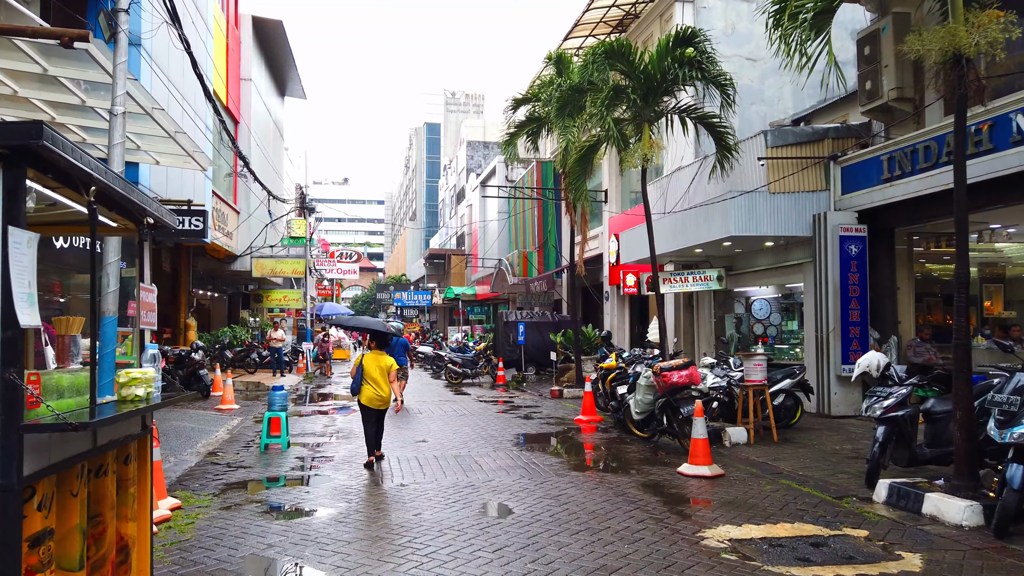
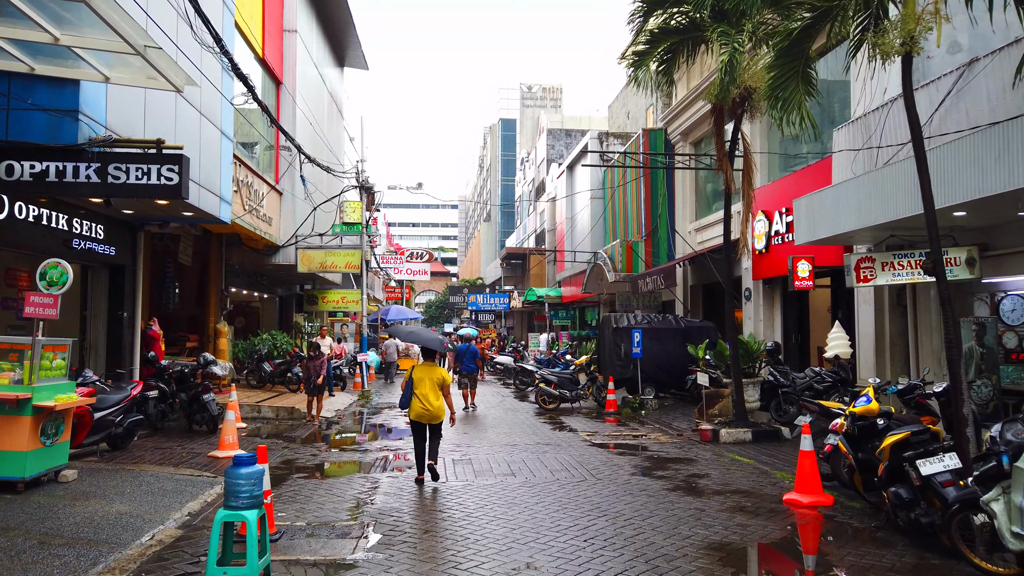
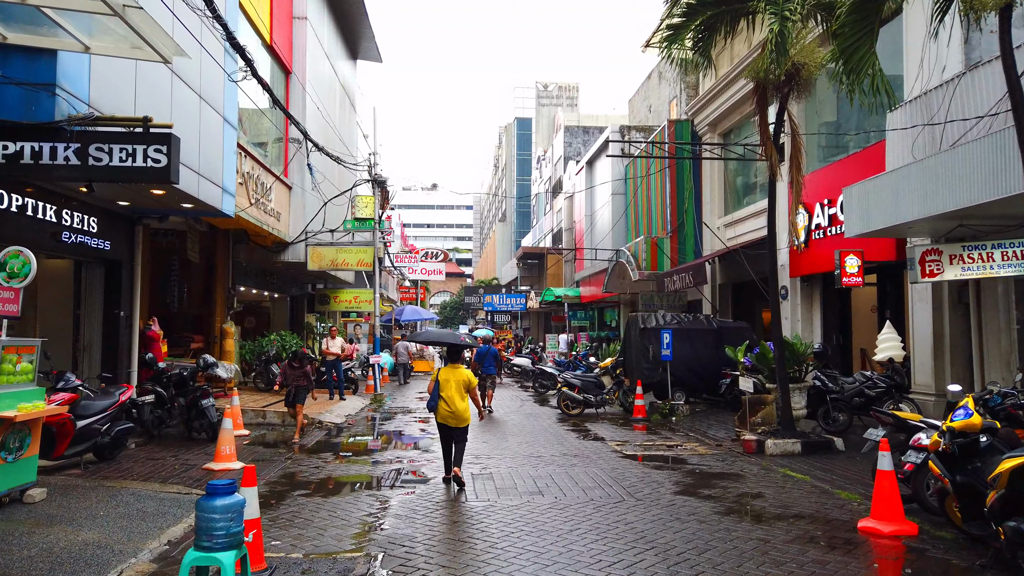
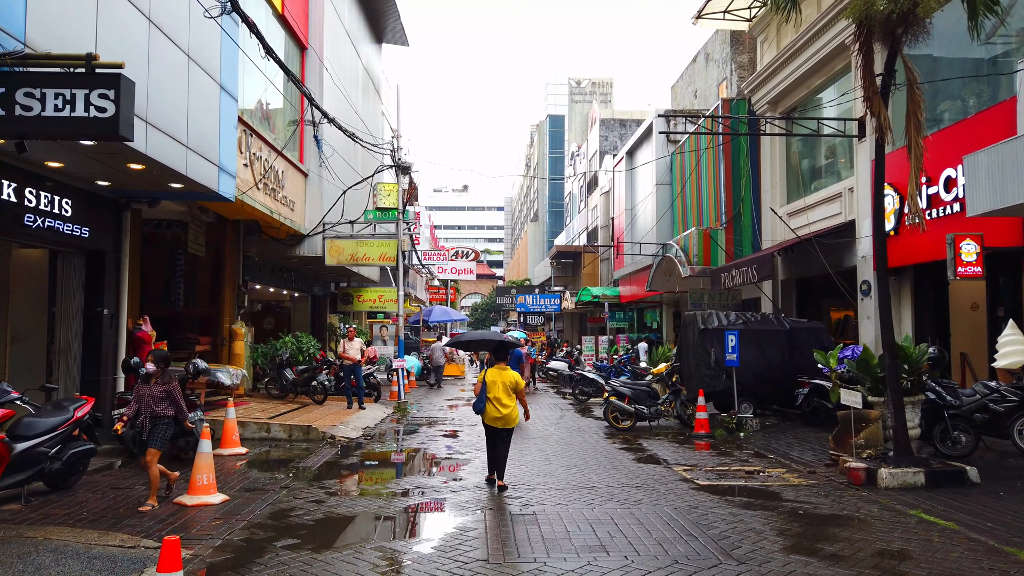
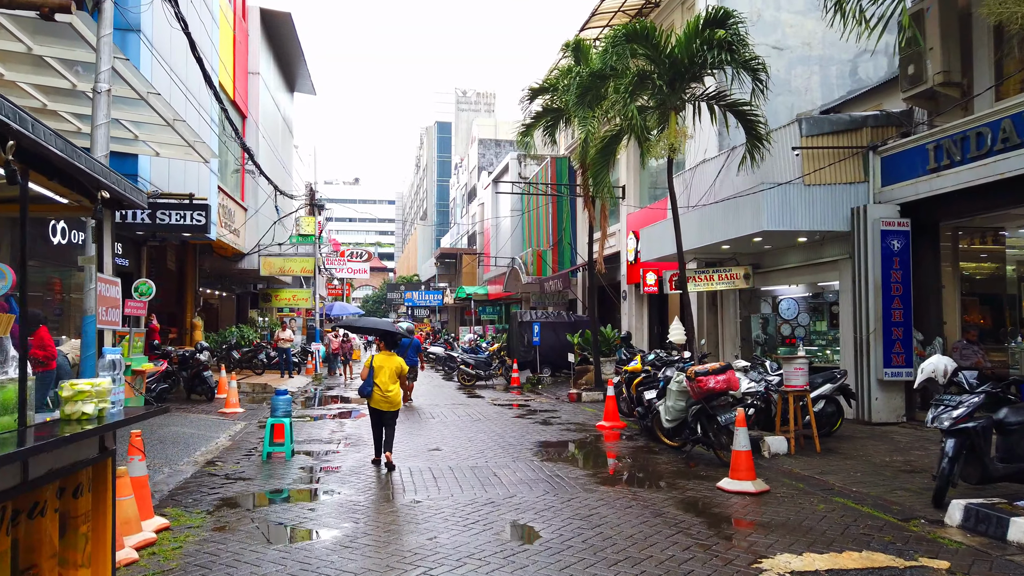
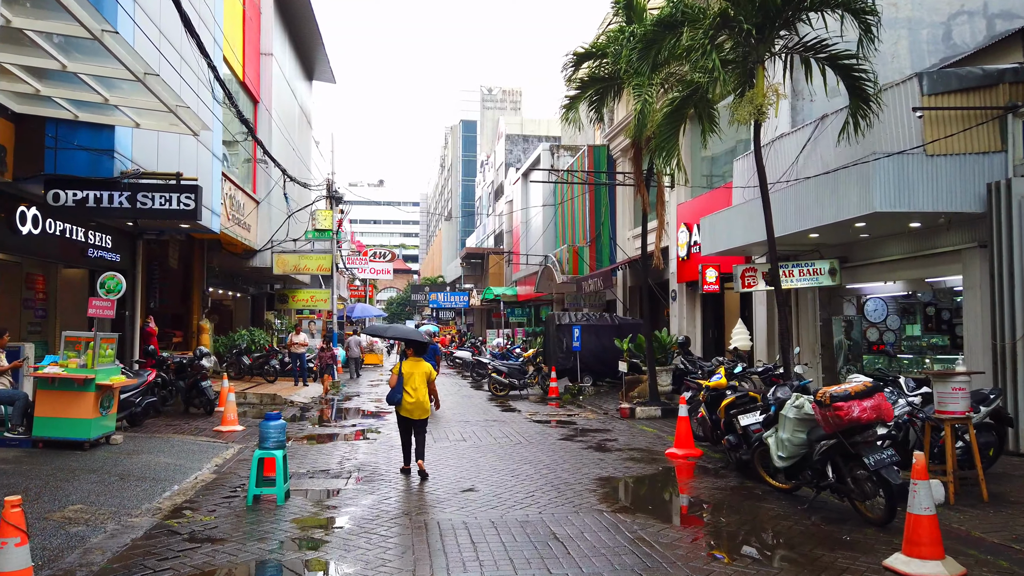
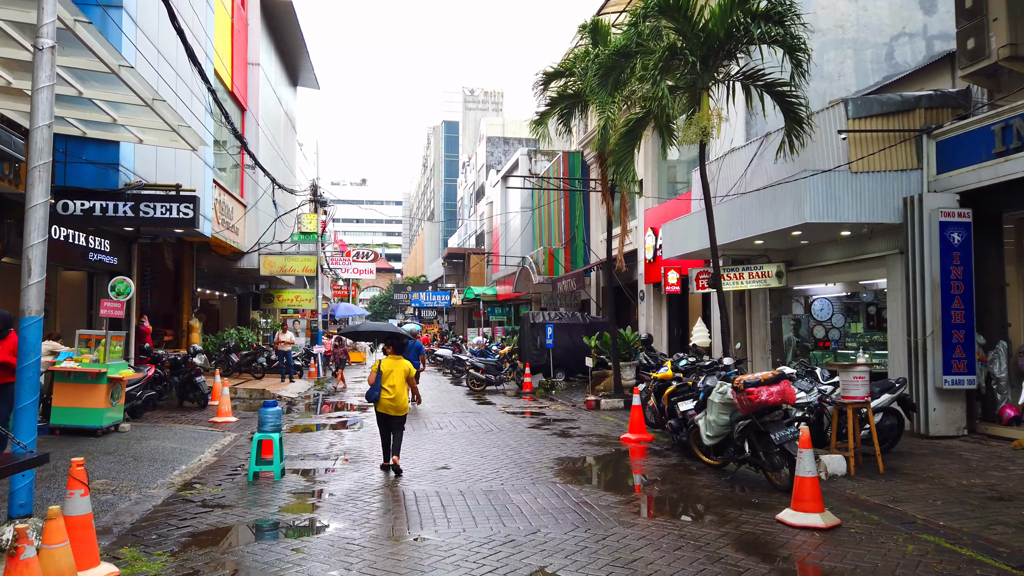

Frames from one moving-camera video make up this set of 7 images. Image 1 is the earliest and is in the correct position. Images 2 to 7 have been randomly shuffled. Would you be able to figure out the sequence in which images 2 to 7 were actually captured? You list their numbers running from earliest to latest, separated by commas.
5, 7, 6, 2, 3, 4
